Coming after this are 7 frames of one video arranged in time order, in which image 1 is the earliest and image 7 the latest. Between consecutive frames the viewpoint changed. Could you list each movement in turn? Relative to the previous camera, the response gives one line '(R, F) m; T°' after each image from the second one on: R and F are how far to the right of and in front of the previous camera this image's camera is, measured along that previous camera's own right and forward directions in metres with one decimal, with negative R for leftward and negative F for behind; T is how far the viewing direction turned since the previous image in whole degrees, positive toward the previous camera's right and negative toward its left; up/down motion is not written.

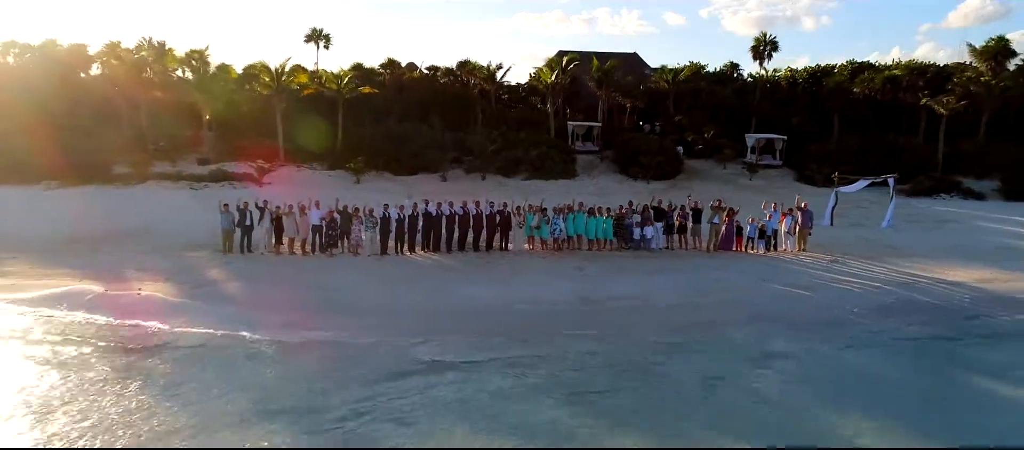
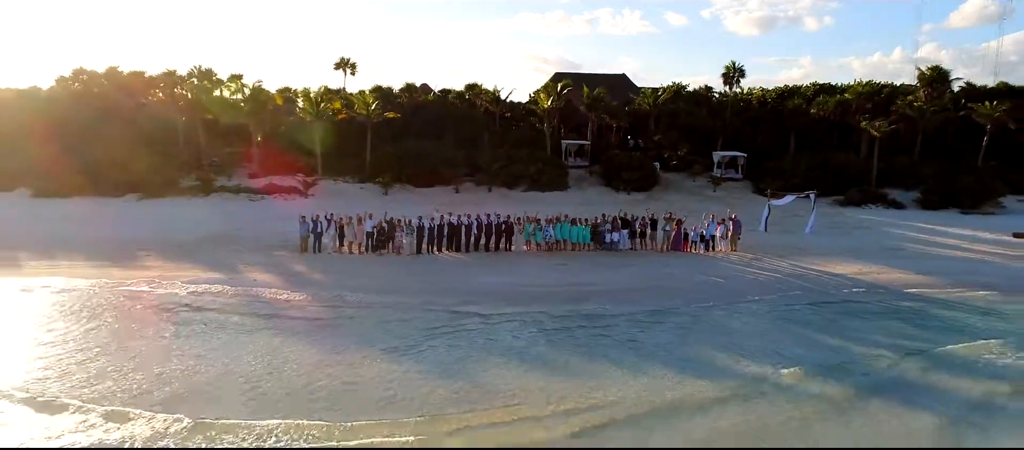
(0.0, -2.9) m; 0°
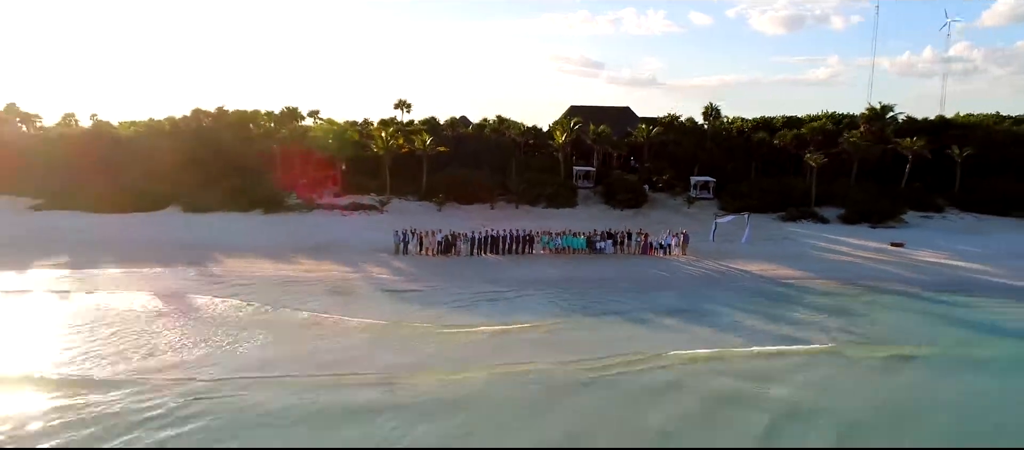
(+0.1, -5.7) m; -2°
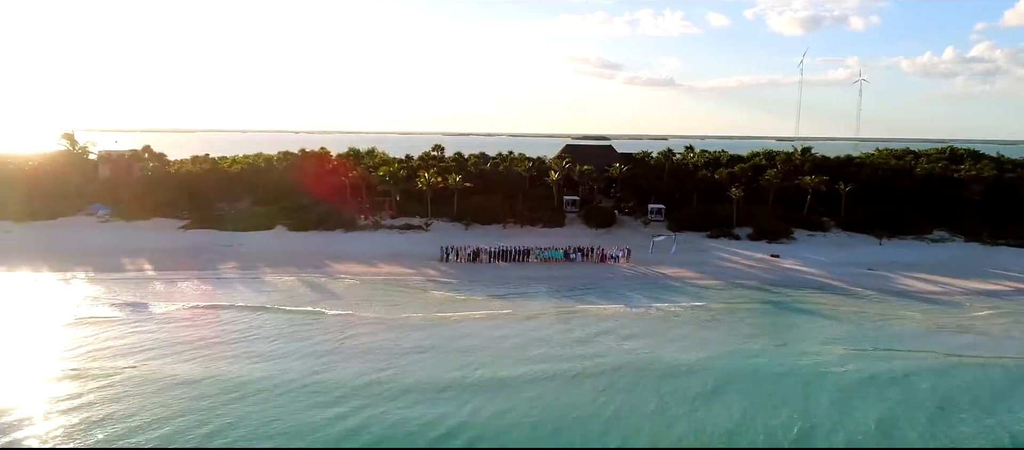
(+0.6, -9.4) m; -2°
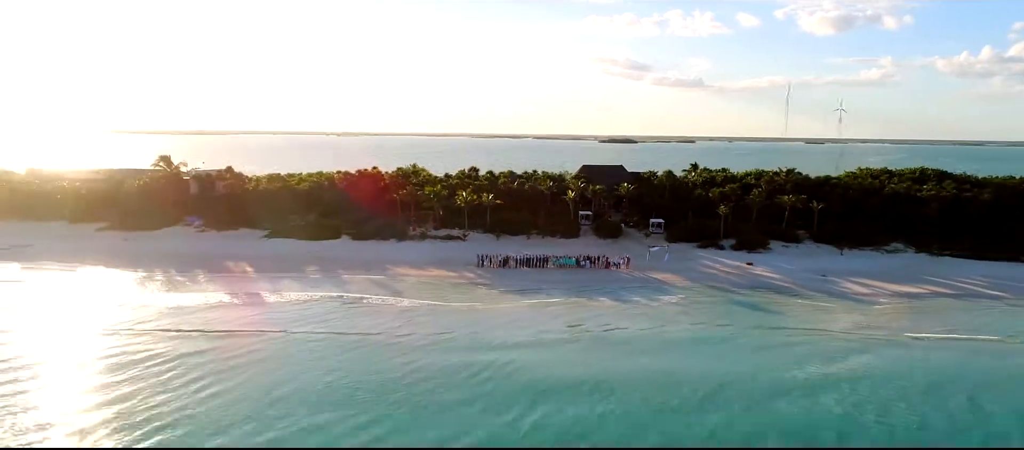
(+0.2, -6.7) m; -2°
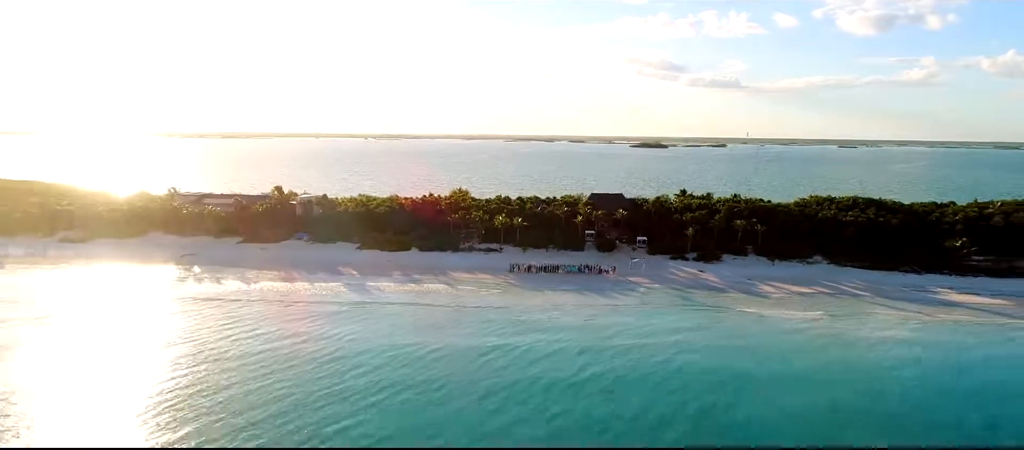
(+0.8, -14.7) m; -3°
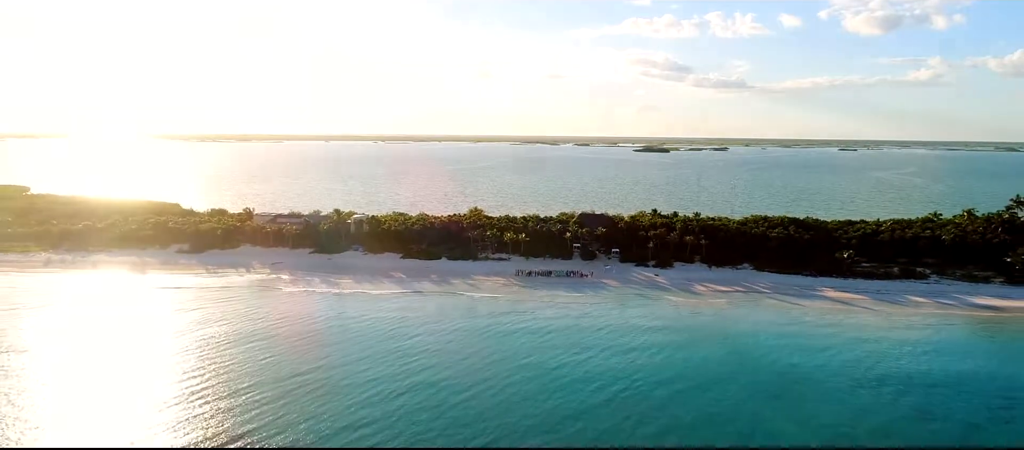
(0.0, -17.5) m; 0°
